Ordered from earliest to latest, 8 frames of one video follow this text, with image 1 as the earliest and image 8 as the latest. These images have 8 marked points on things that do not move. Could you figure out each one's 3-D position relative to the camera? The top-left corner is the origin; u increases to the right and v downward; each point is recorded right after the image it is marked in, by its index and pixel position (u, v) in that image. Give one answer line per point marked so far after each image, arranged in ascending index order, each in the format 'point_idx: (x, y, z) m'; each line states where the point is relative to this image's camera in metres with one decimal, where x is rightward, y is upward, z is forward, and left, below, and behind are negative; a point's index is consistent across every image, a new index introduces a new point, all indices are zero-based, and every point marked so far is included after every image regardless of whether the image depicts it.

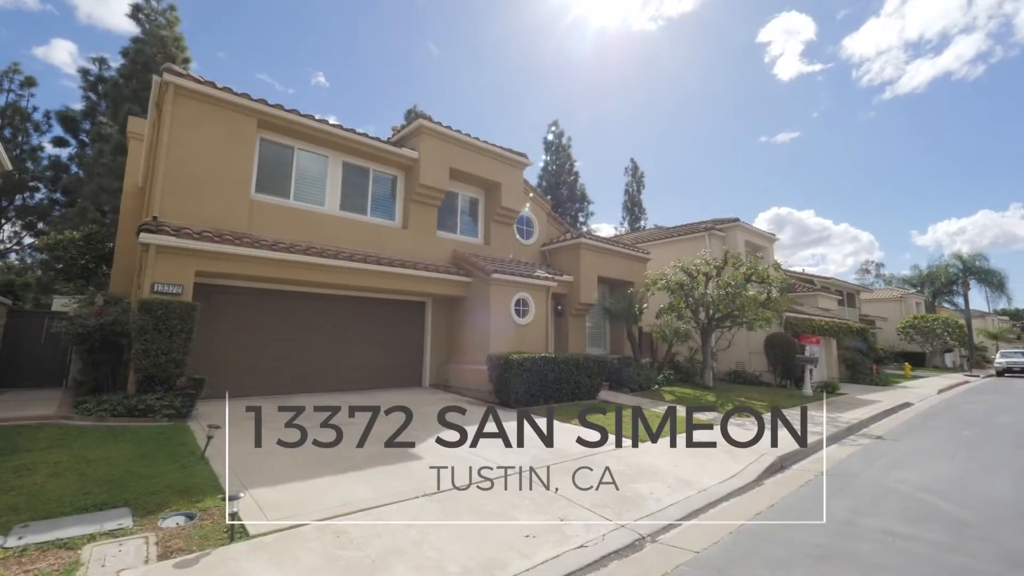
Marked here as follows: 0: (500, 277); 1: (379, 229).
0: (-0.3, +0.3, +14.1) m
1: (-3.7, +1.7, +14.1) m
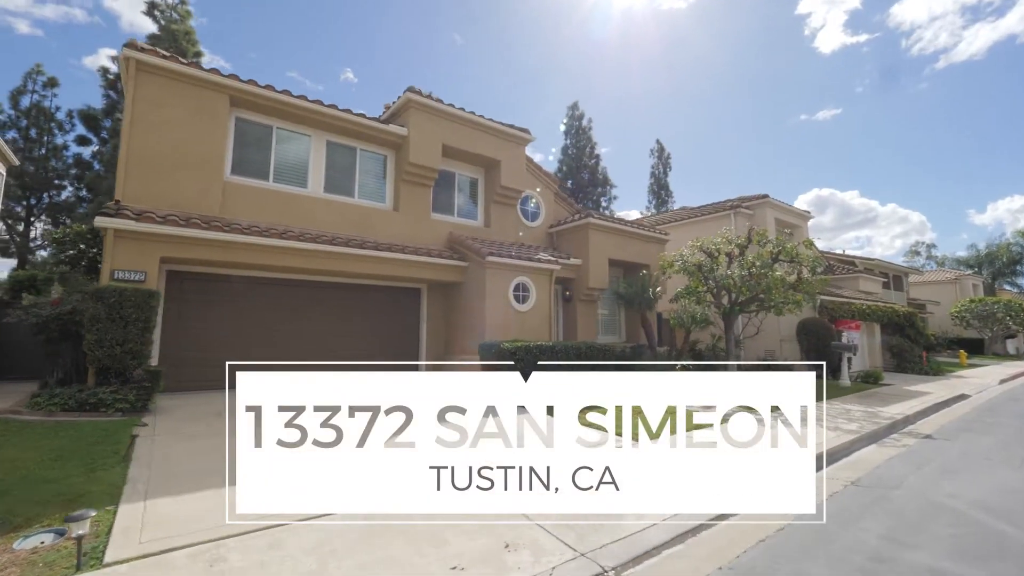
0: (-0.4, +0.7, +13.0) m
1: (-3.8, +2.1, +13.2) m
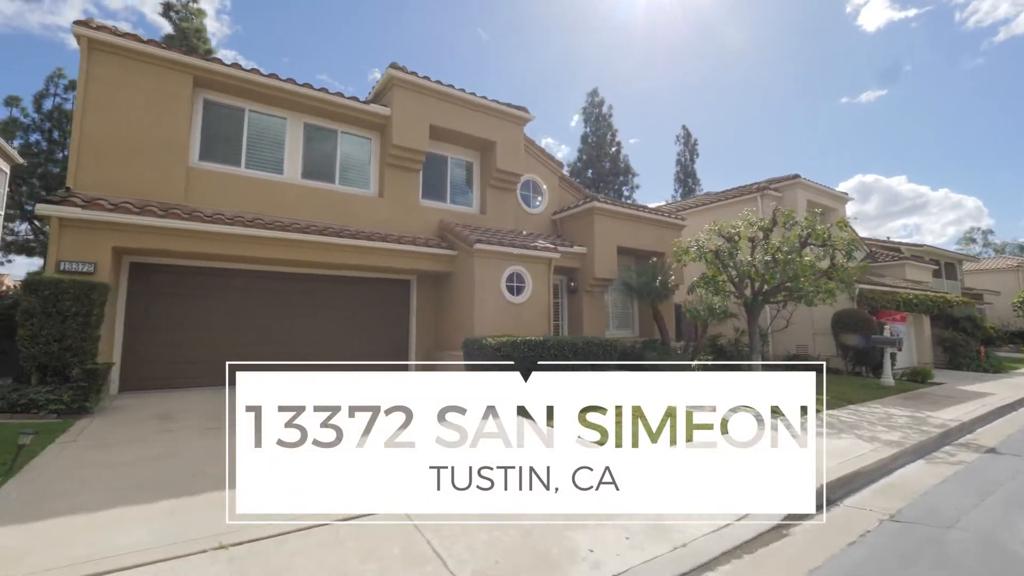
0: (-0.6, +1.0, +11.9) m
1: (-4.1, +2.2, +12.3) m
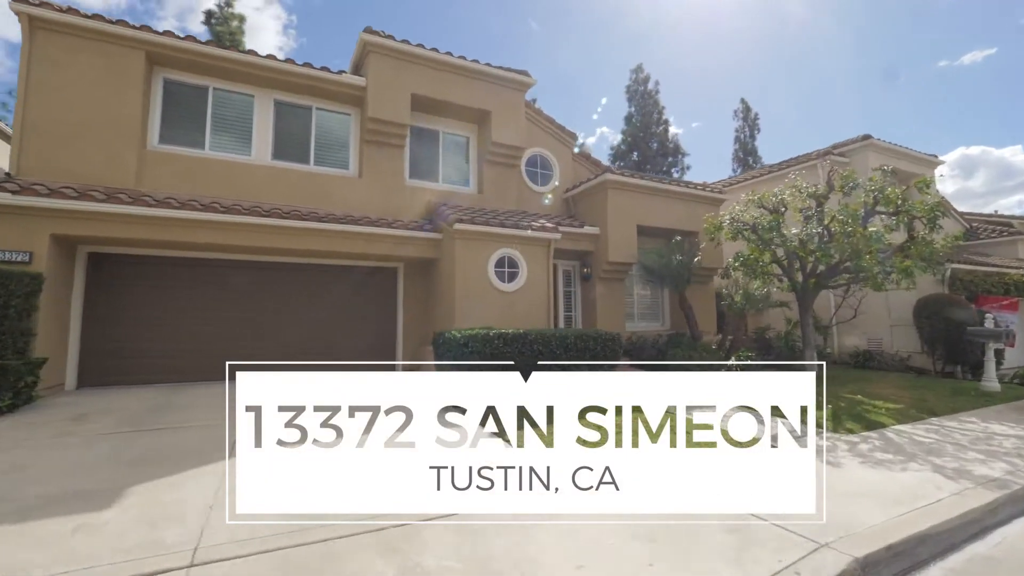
0: (-0.9, +1.3, +10.3) m
1: (-4.3, +2.5, +11.1) m
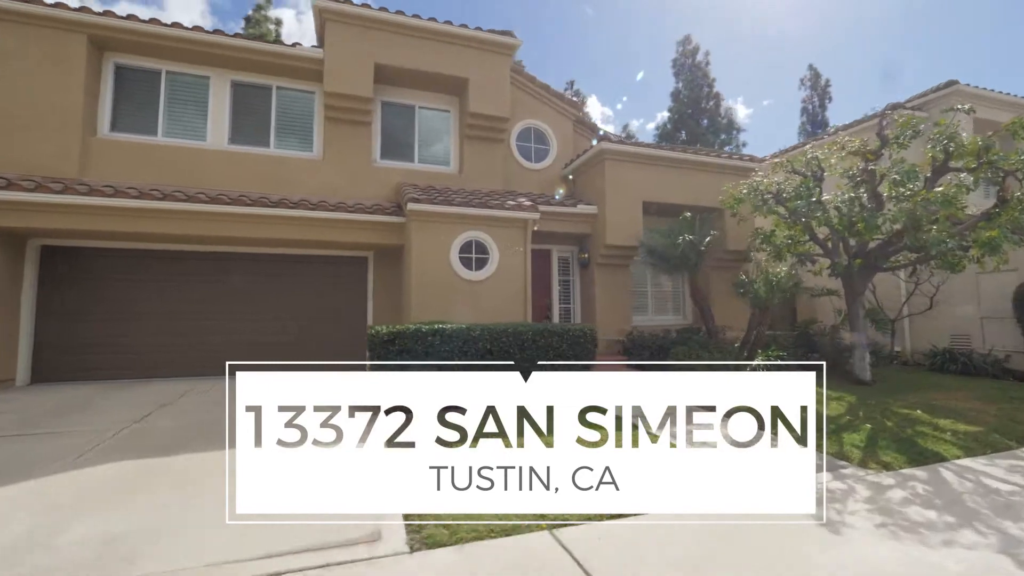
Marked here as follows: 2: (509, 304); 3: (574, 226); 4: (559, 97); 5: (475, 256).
0: (-1.6, +1.4, +8.9) m
1: (-4.8, +2.6, +10.2) m
2: (0.0, -0.3, +9.4) m
3: (+1.5, +1.4, +10.9) m
4: (+1.2, +4.7, +12.0) m
5: (-0.6, +0.6, +9.3) m
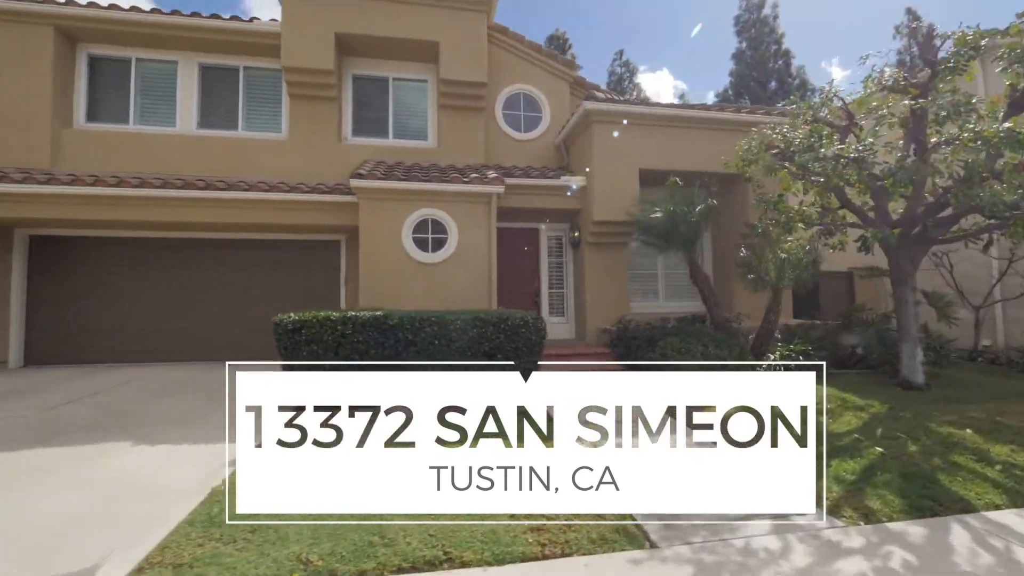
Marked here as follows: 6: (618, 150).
0: (-2.3, +1.7, +8.1) m
1: (-5.3, +2.9, +9.9) m
2: (-0.7, 0.0, +8.4) m
3: (+1.0, +1.7, +9.5) m
4: (+0.8, +5.1, +10.6) m
5: (-1.3, +0.9, +8.4) m
6: (+2.0, +2.6, +9.2) m
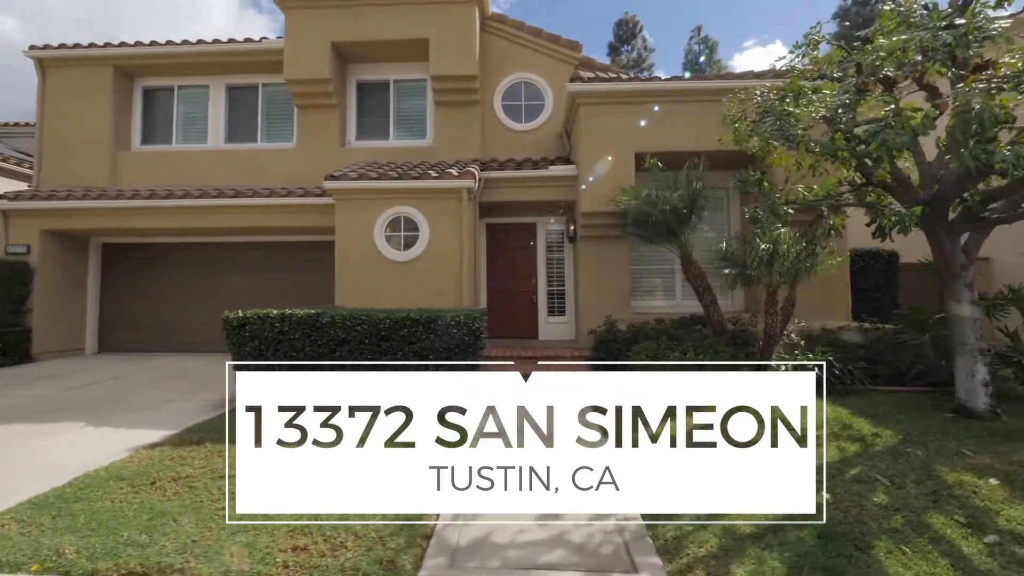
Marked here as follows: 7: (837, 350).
0: (-2.8, +1.7, +8.2) m
1: (-5.3, +2.9, +10.6) m
2: (-1.1, 0.0, +8.2) m
3: (+0.7, +1.7, +8.9) m
4: (+0.8, +5.1, +10.0) m
5: (-1.7, +0.9, +8.2) m
6: (+1.7, +2.6, +8.3) m
7: (+5.1, -0.9, +7.1) m
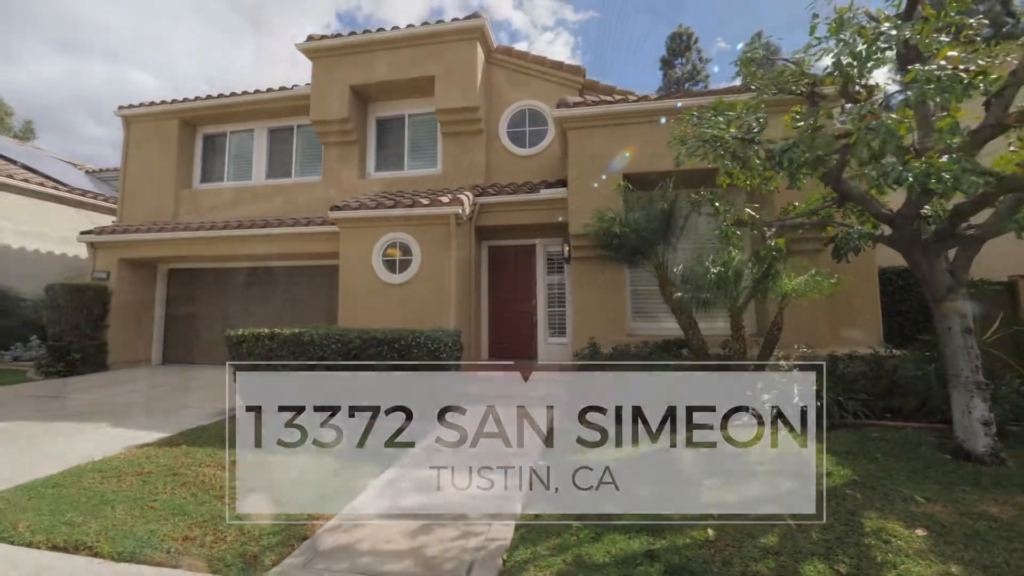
0: (-2.9, +1.3, +9.0) m
1: (-5.1, +2.4, +11.8) m
2: (-1.3, -0.4, +8.6) m
3: (+0.6, +1.4, +9.0) m
4: (+0.9, +4.7, +10.2) m
5: (-1.9, +0.5, +8.8) m
6: (+1.4, +2.3, +8.3) m
7: (+4.6, -1.2, +6.4) m
